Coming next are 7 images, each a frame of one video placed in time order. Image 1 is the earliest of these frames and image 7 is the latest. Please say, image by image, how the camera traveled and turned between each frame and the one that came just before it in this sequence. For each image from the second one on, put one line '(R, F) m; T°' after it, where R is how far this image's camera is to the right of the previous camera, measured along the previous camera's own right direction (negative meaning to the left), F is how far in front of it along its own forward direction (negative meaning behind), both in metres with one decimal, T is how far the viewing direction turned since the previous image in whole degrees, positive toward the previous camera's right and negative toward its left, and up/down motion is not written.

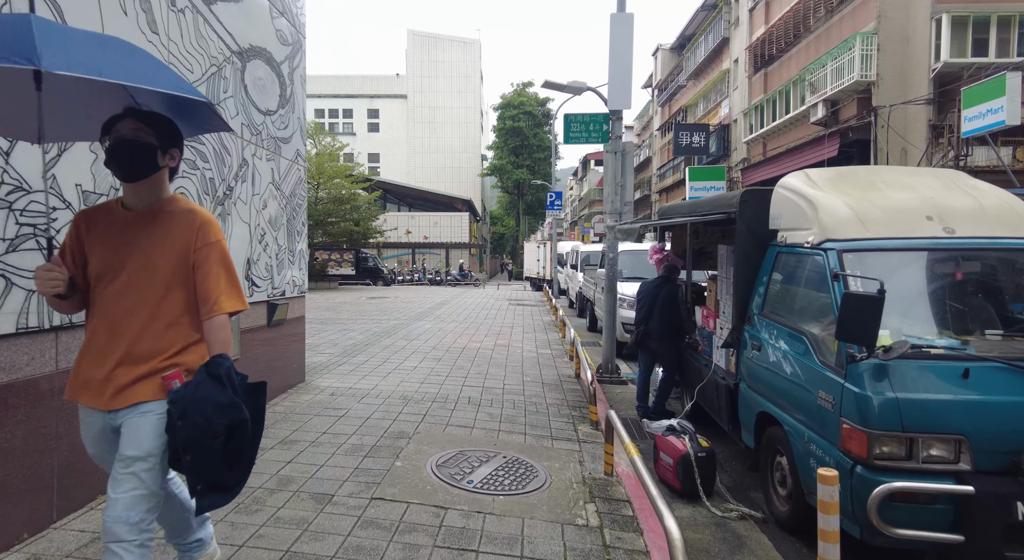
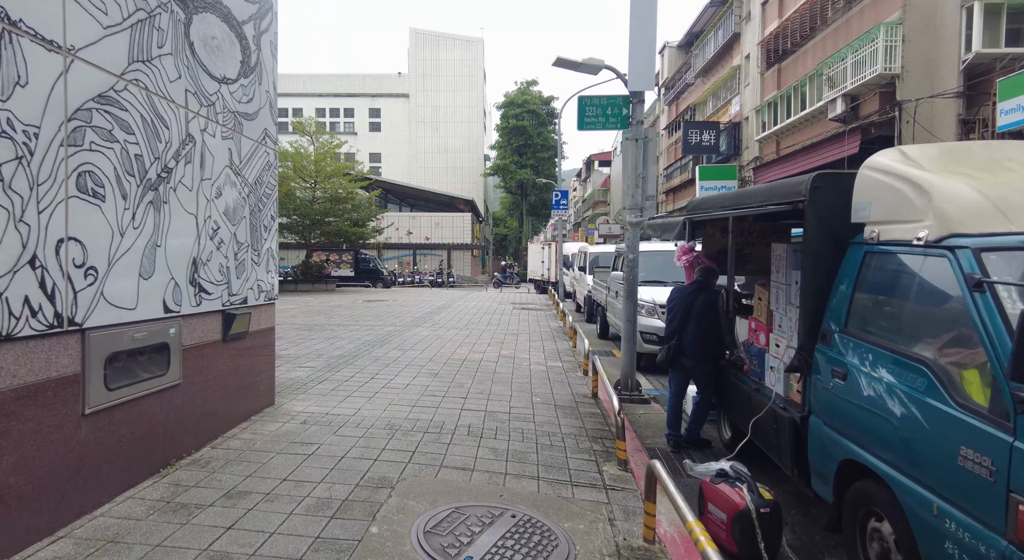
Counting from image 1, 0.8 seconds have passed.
(-0.1, +1.0) m; 0°
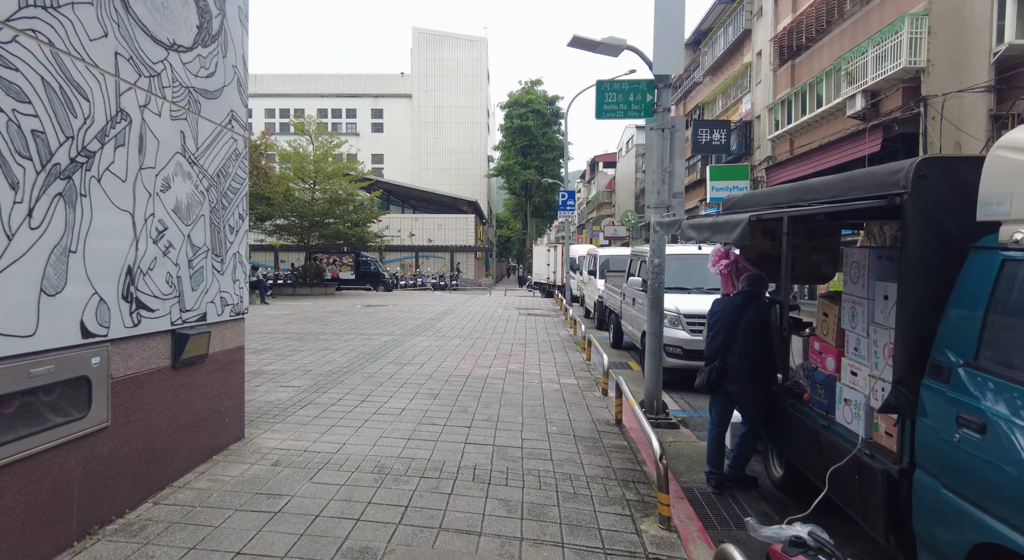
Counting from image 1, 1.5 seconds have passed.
(-0.1, +0.8) m; 0°
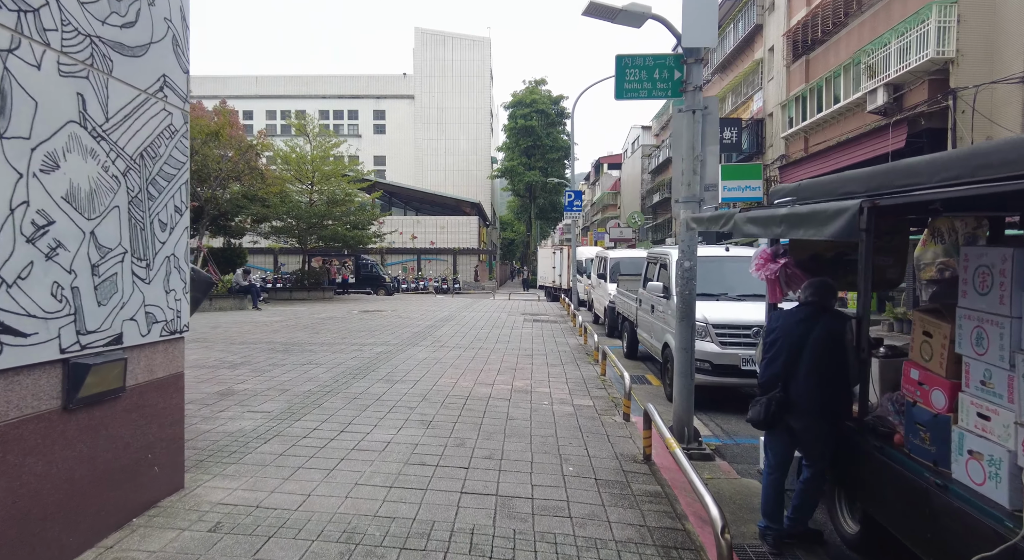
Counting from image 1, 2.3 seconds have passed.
(0.0, +0.9) m; 0°
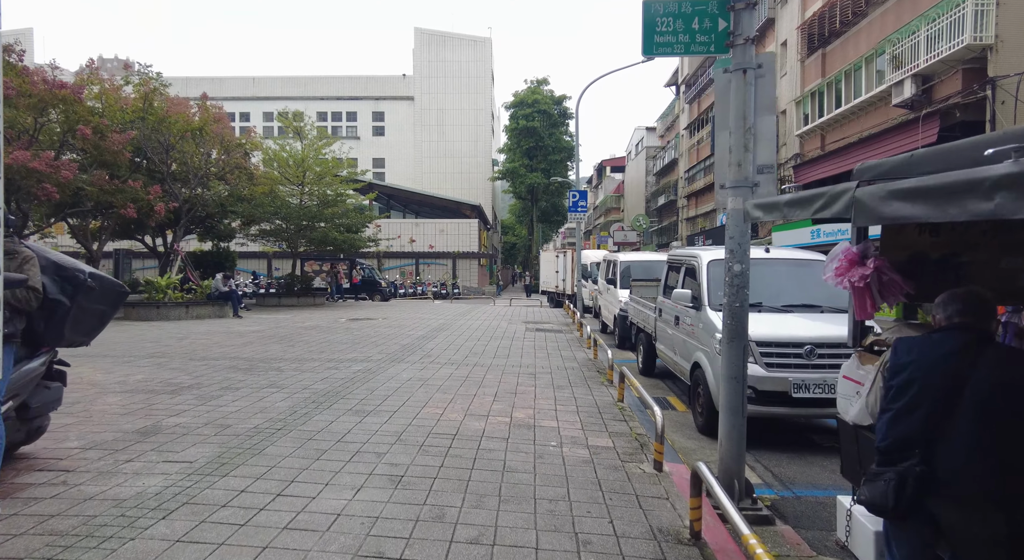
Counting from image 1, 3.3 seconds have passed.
(0.0, +1.3) m; 0°
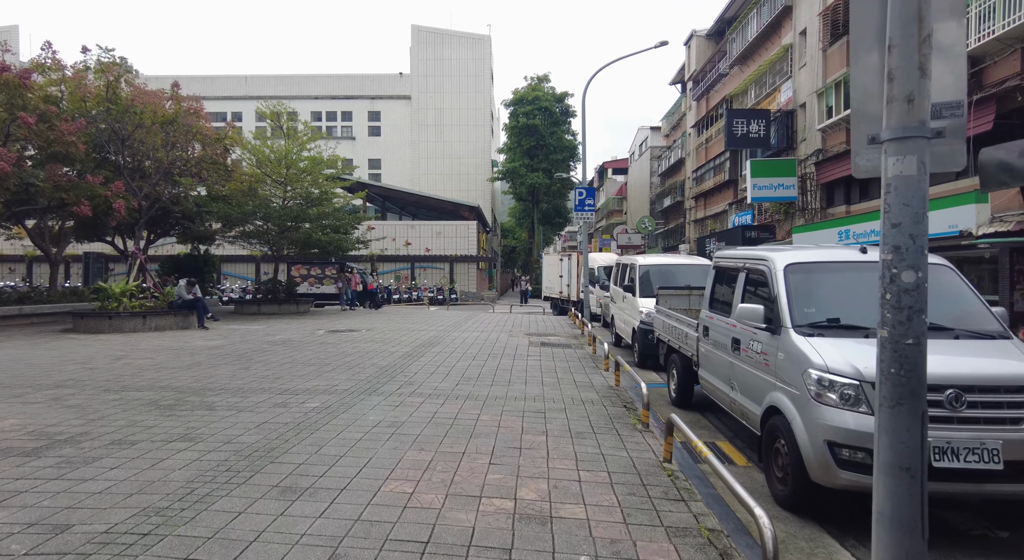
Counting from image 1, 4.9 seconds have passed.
(0.0, +2.0) m; 0°
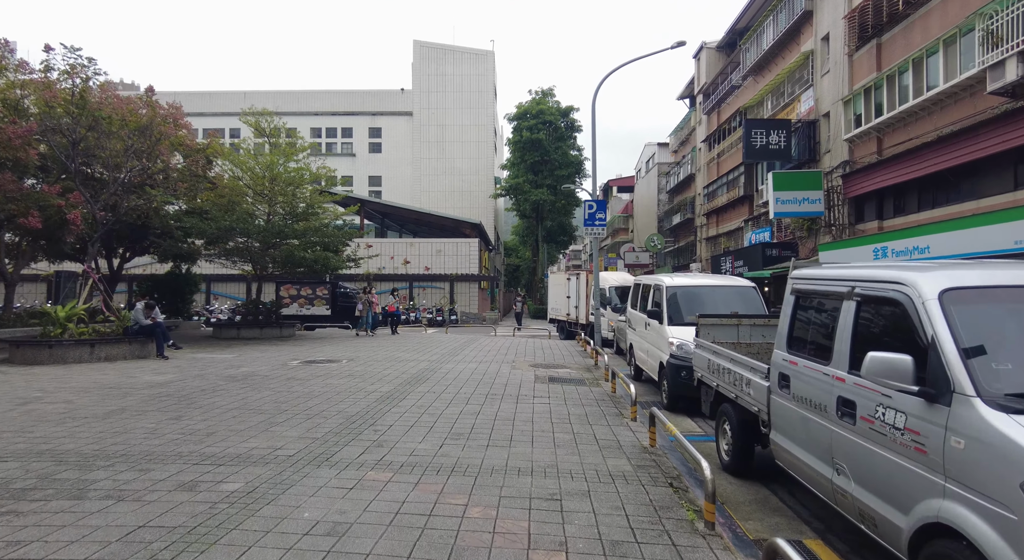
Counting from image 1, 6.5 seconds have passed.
(0.0, +1.9) m; 0°
